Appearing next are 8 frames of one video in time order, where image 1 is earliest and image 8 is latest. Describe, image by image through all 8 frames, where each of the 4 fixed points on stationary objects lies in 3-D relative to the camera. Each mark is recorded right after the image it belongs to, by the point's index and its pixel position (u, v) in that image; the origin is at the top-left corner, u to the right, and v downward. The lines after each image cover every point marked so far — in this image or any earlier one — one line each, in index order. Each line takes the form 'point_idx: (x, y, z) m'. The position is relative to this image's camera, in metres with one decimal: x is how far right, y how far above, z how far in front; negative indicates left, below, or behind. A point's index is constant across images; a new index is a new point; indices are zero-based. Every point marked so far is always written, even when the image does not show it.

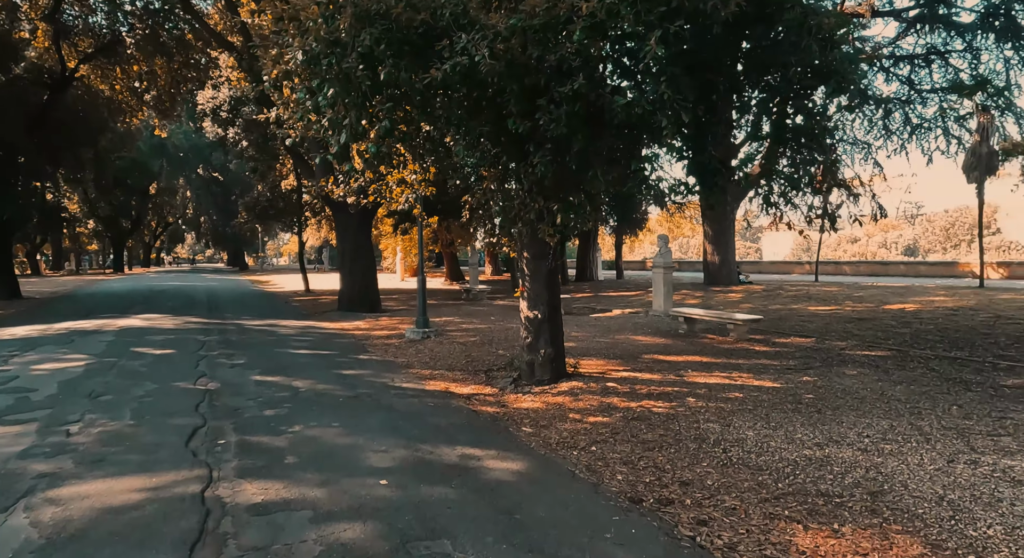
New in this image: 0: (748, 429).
0: (+1.6, -1.1, +4.3) m
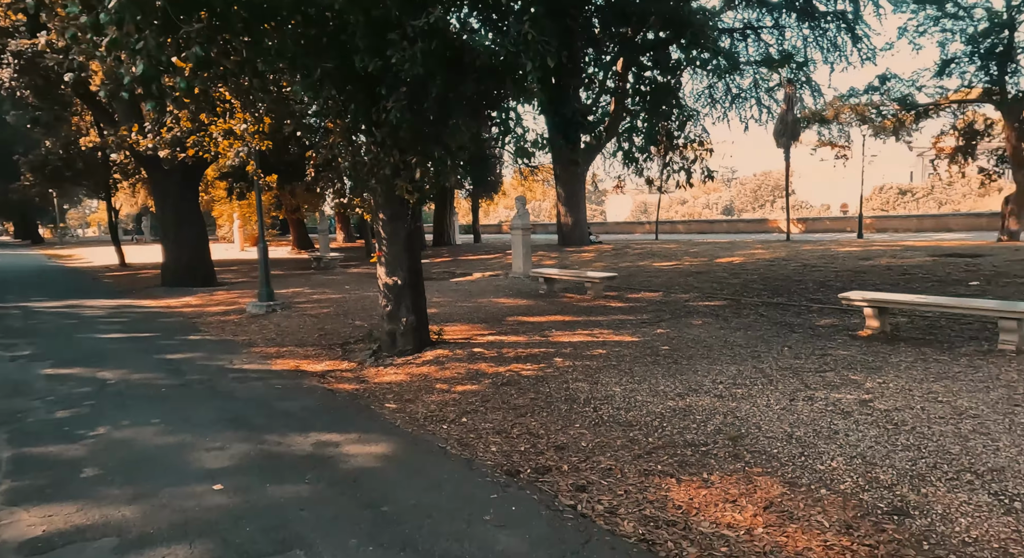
0: (+0.7, -0.8, +4.3) m
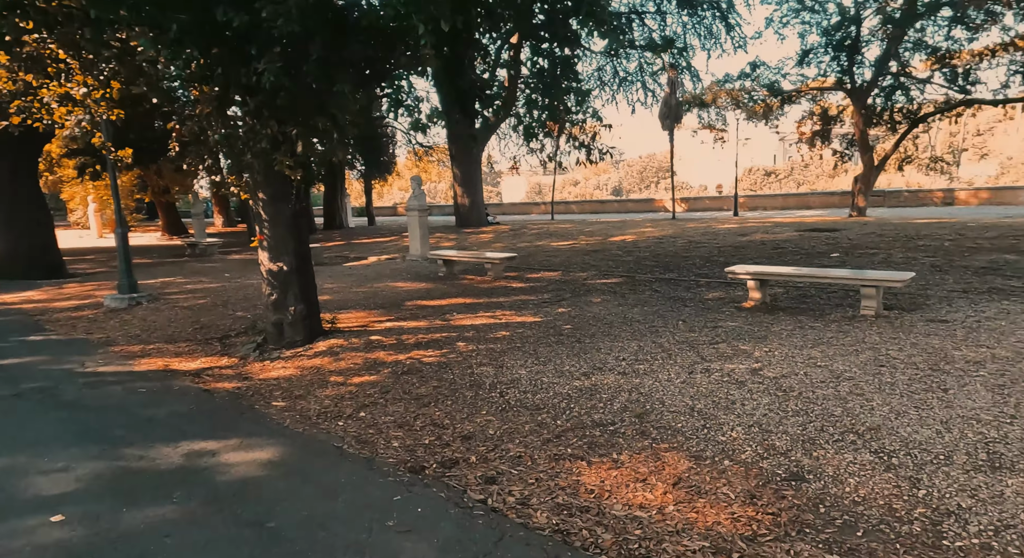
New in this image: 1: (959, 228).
0: (+0.1, -0.6, +4.2) m
1: (+10.1, +1.1, +14.7) m
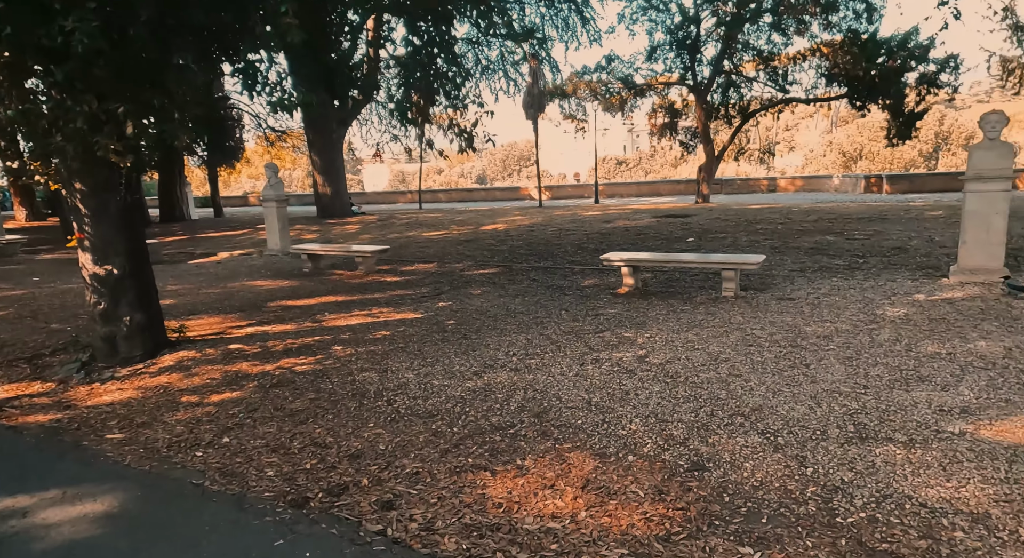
0: (-0.6, -0.6, +3.9) m
1: (+6.9, +1.6, +16.2) m
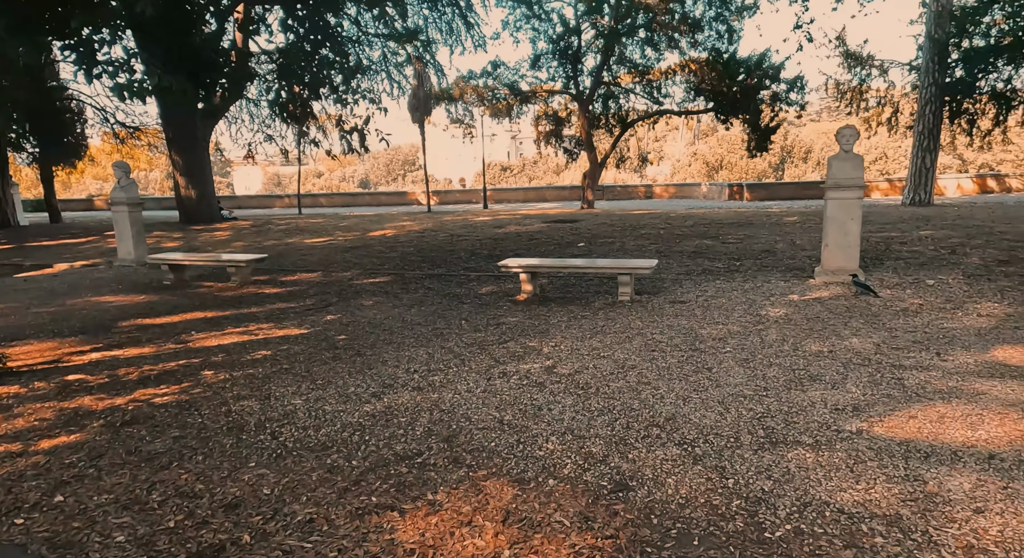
0: (-1.2, -0.7, +3.5) m
1: (+4.0, +1.6, +16.9) m
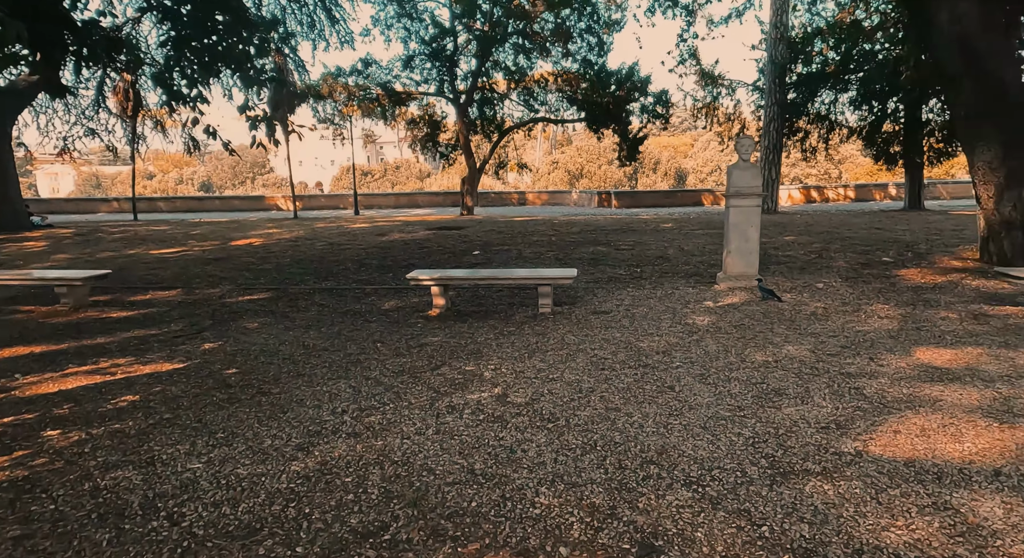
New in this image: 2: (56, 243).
0: (-1.3, -0.8, +2.7) m
1: (+0.9, +1.4, +16.9) m
2: (-8.9, +0.7, +12.8) m
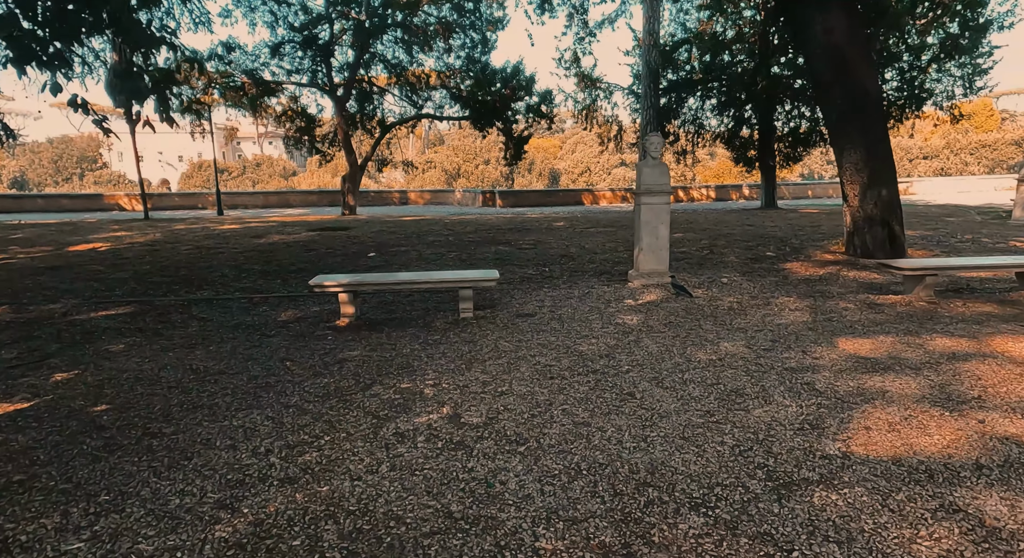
0: (-1.3, -0.9, +2.1) m
1: (-1.9, +1.3, +16.5) m
2: (-10.7, +0.4, +10.5) m
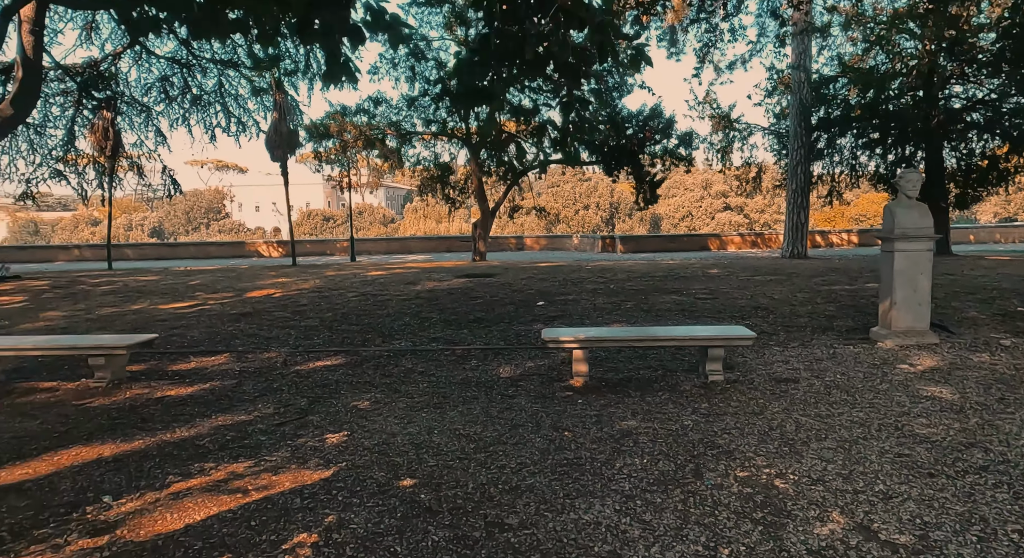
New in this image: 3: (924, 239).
0: (+0.2, -1.0, +1.4) m
1: (+2.0, +0.1, +15.8) m
2: (-7.7, -0.3, +11.4) m
3: (+4.3, +0.4, +6.6) m
